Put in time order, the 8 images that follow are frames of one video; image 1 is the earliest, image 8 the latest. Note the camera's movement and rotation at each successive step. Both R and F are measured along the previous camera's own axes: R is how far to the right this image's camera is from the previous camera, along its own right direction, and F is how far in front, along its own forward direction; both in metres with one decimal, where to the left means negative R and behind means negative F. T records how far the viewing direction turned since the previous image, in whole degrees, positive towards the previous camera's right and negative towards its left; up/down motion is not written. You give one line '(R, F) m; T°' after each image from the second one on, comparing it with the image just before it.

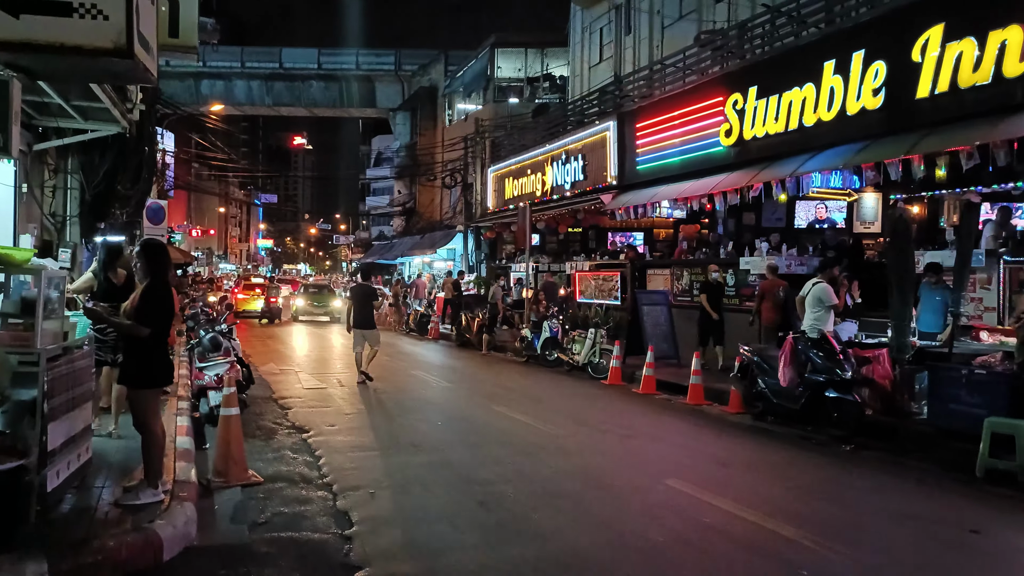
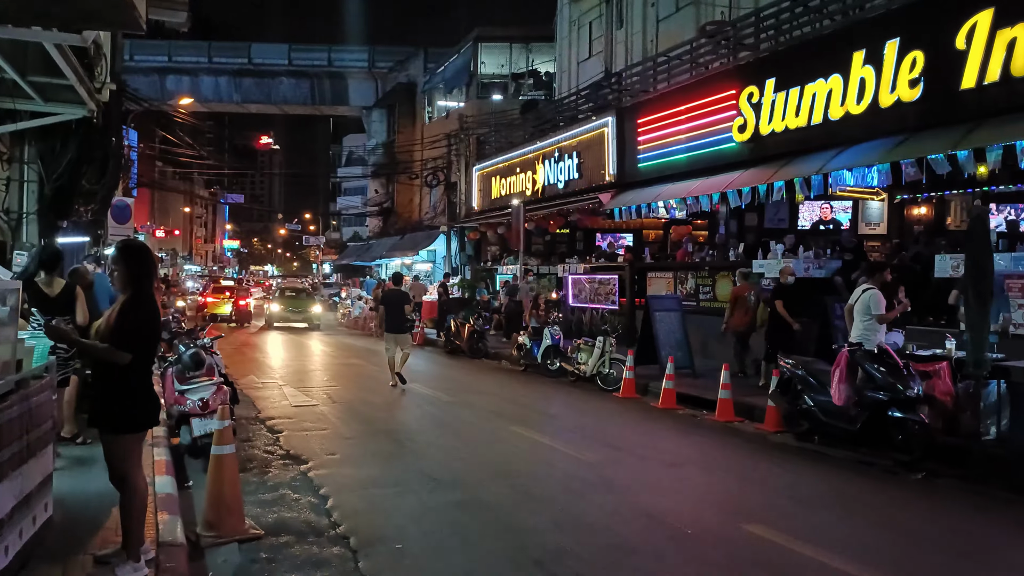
(-0.7, +1.2) m; +2°
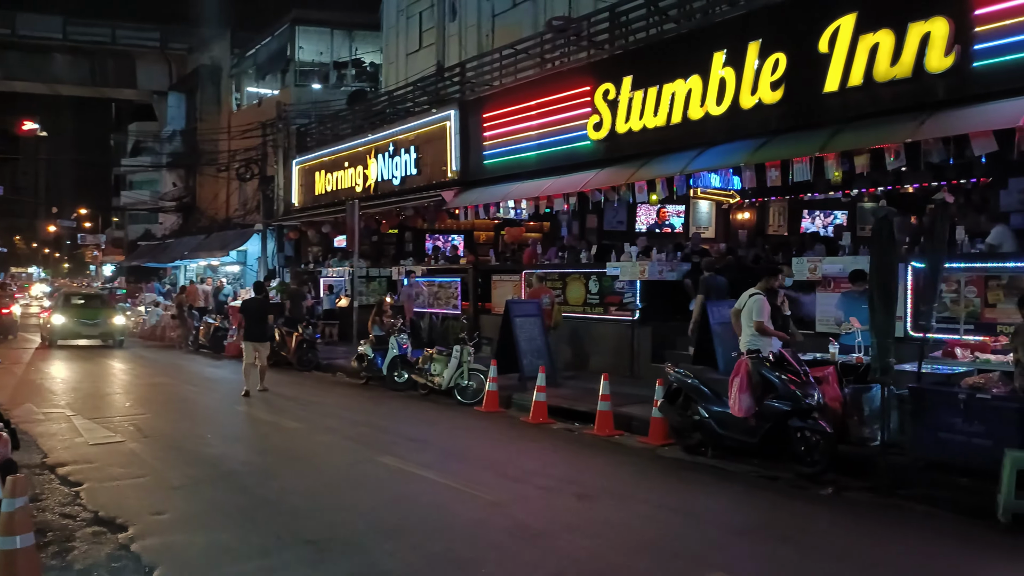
(-0.7, +1.4) m; +14°
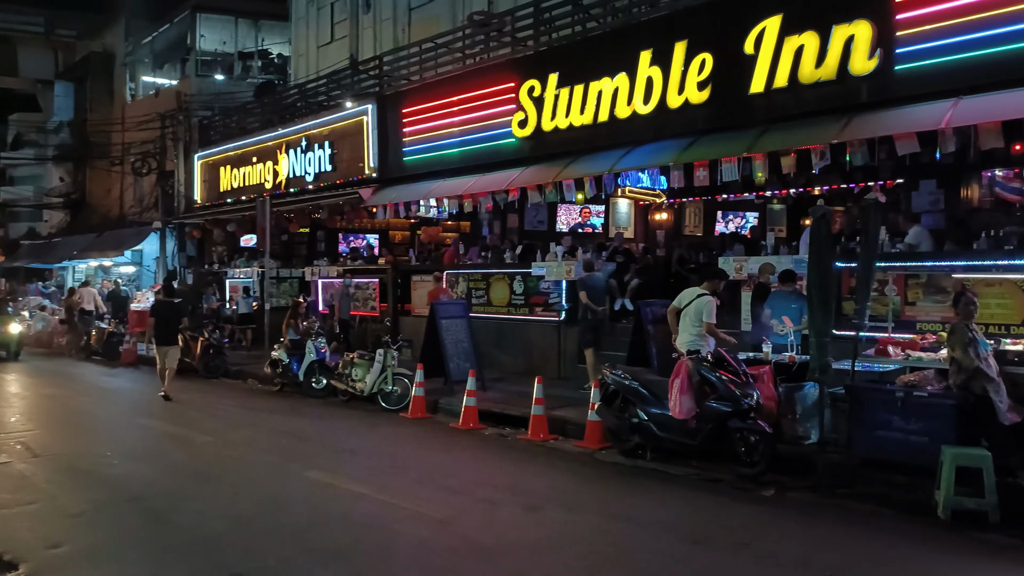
(-0.3, +0.4) m; +7°
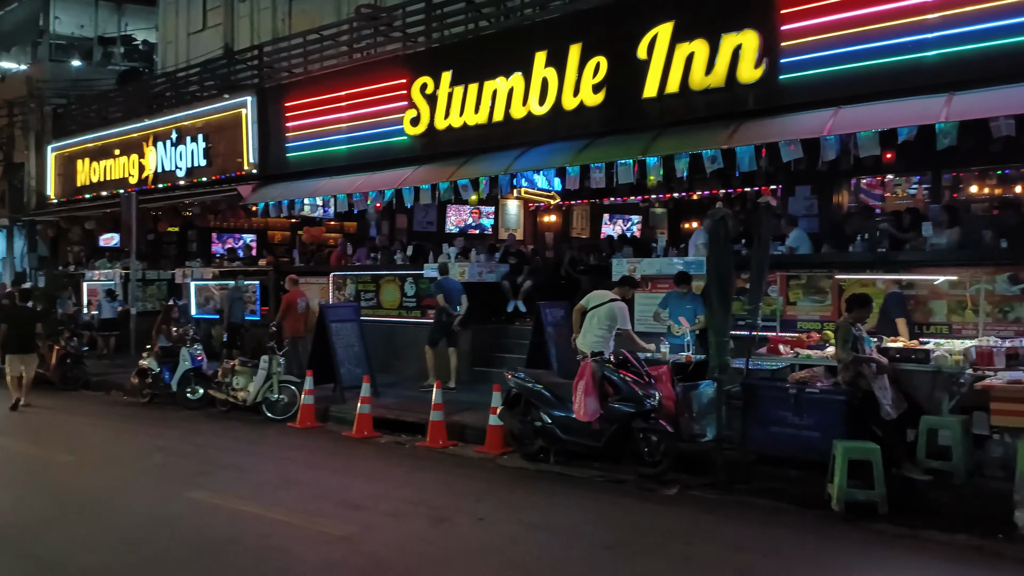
(-0.2, +0.3) m; +9°
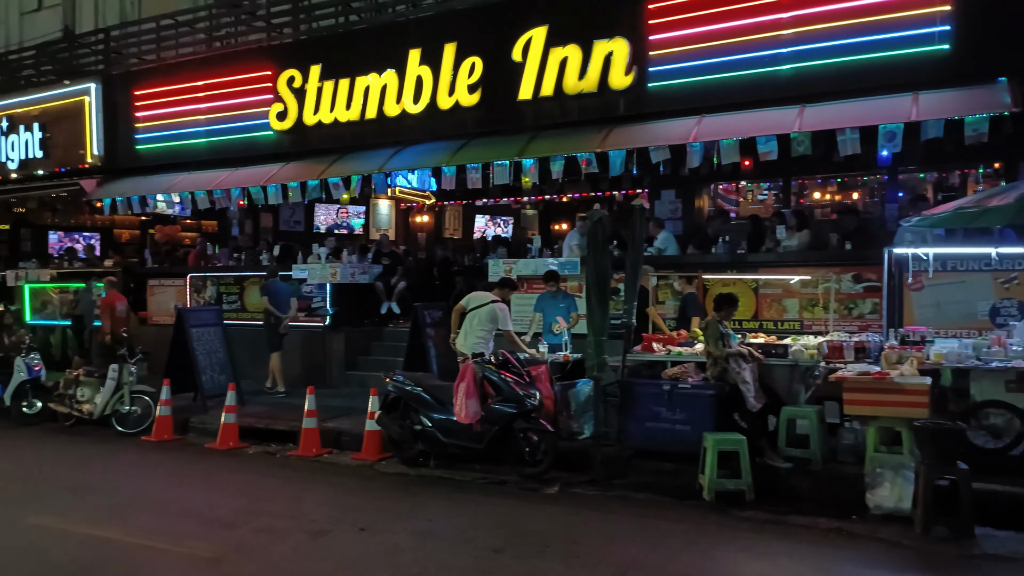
(-0.1, +0.1) m; +10°
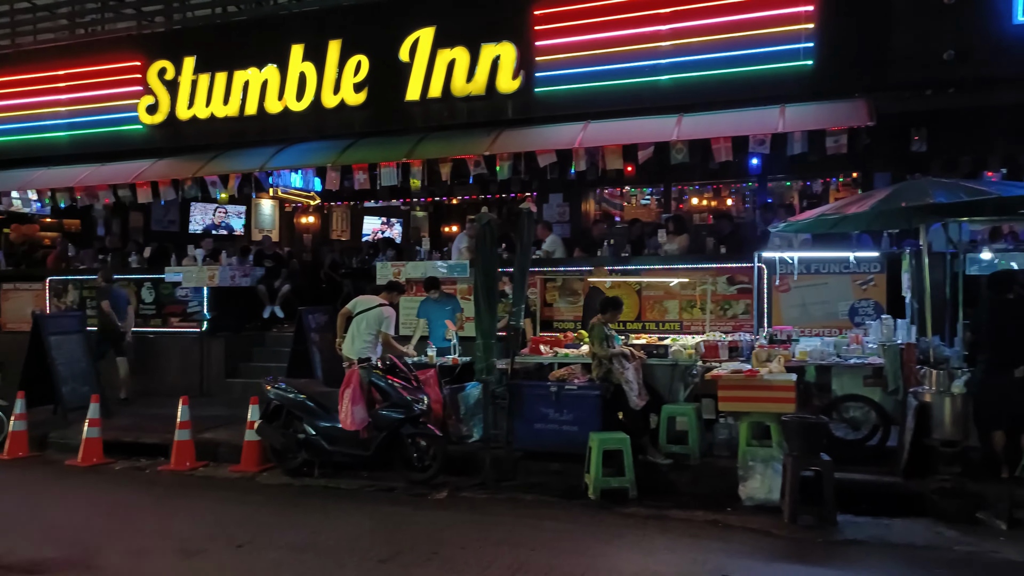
(0.0, 0.0) m; +8°
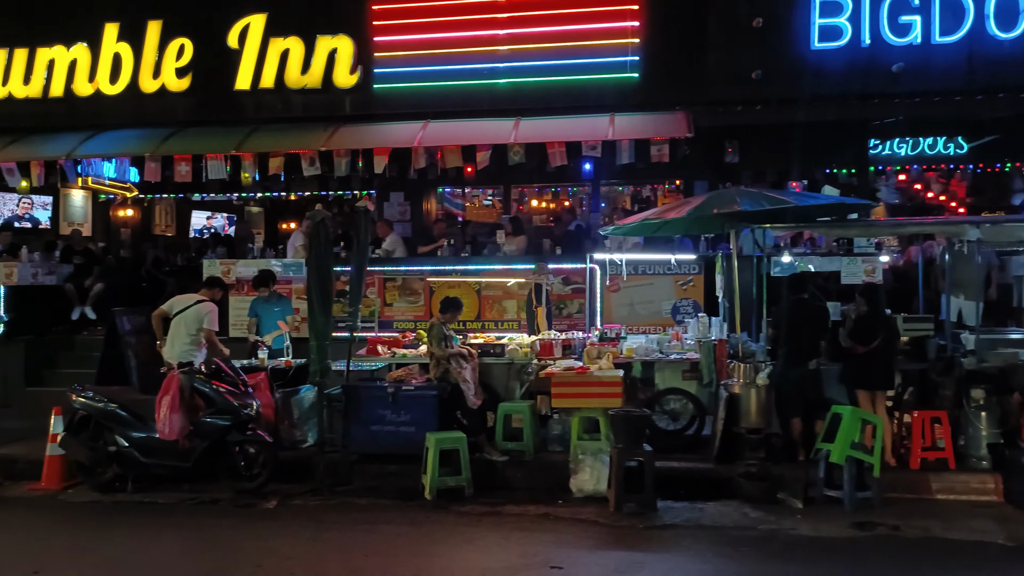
(+0.1, 0.0) m; +12°
